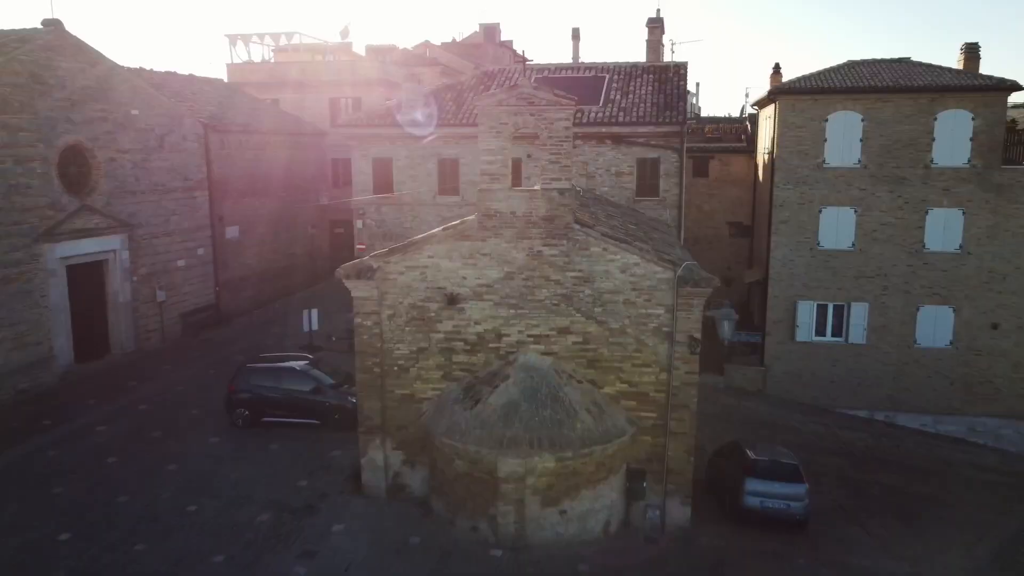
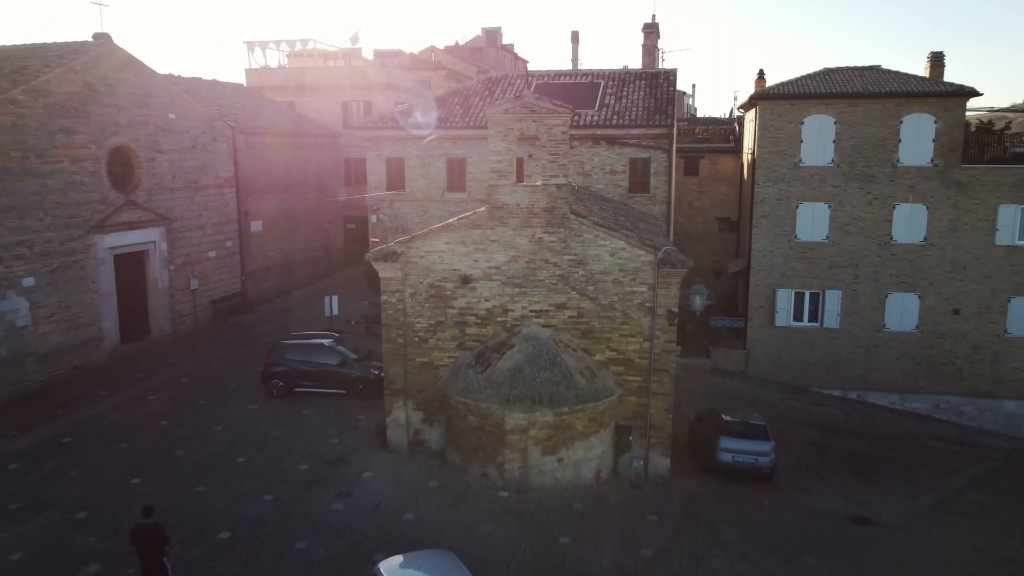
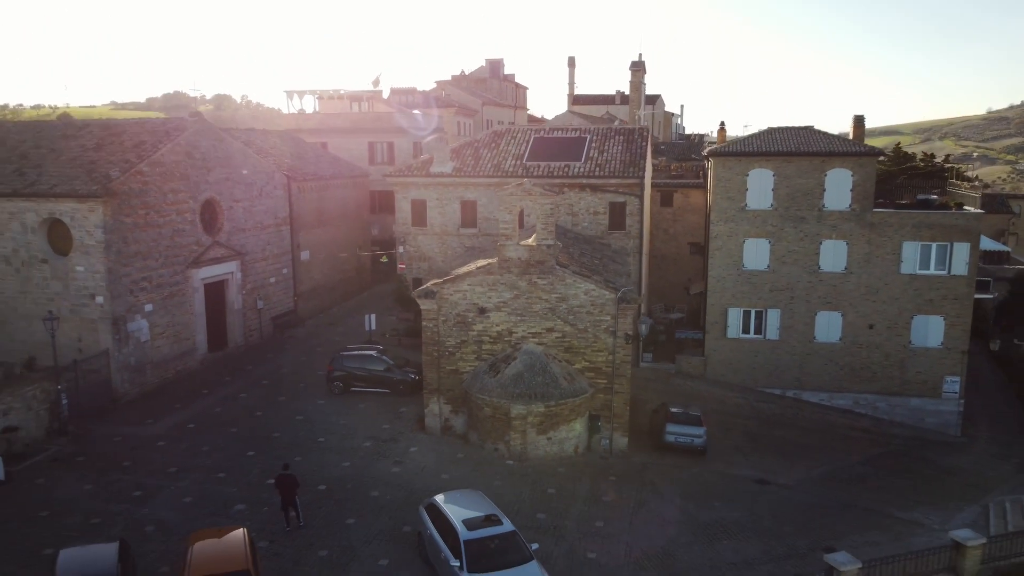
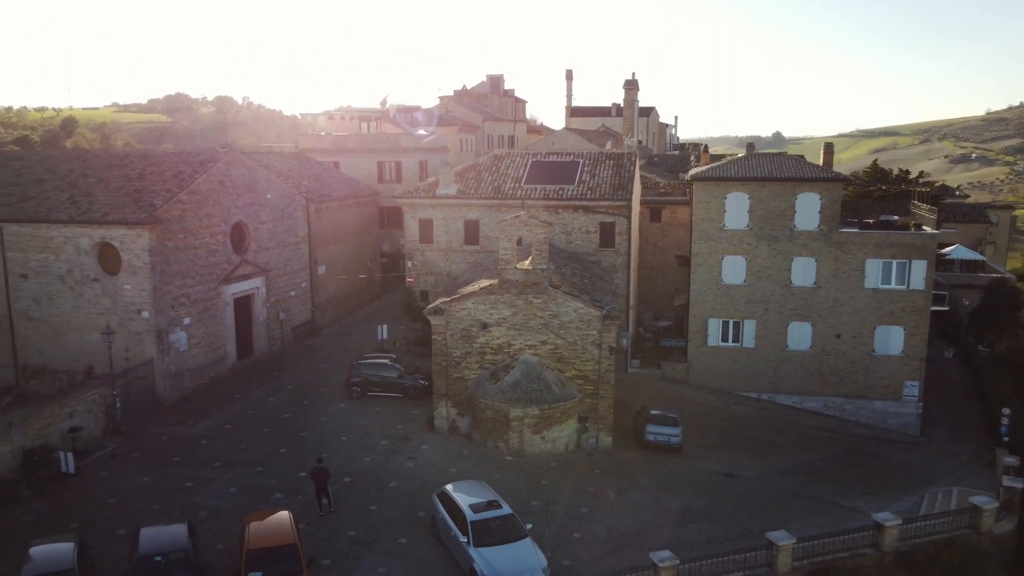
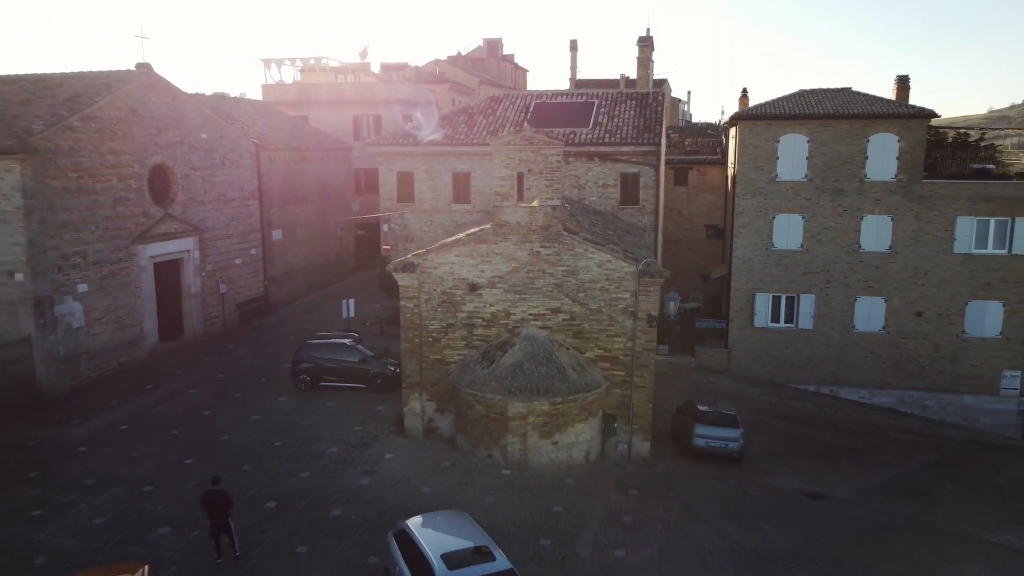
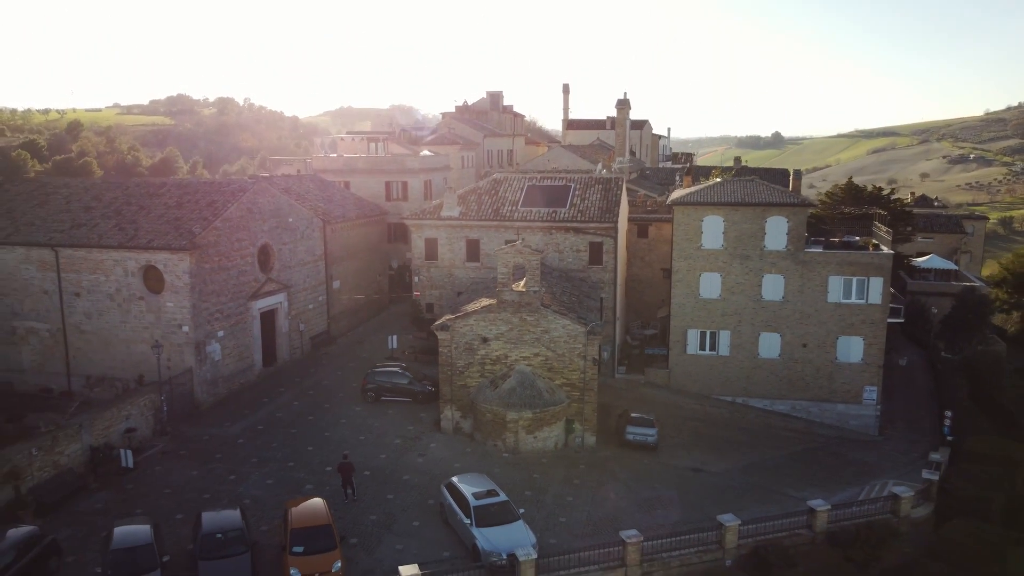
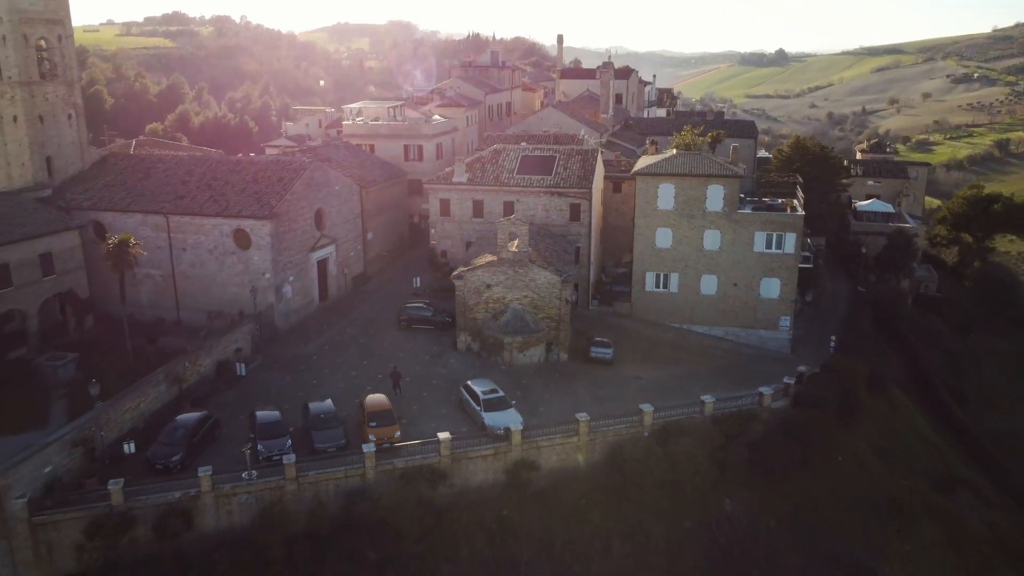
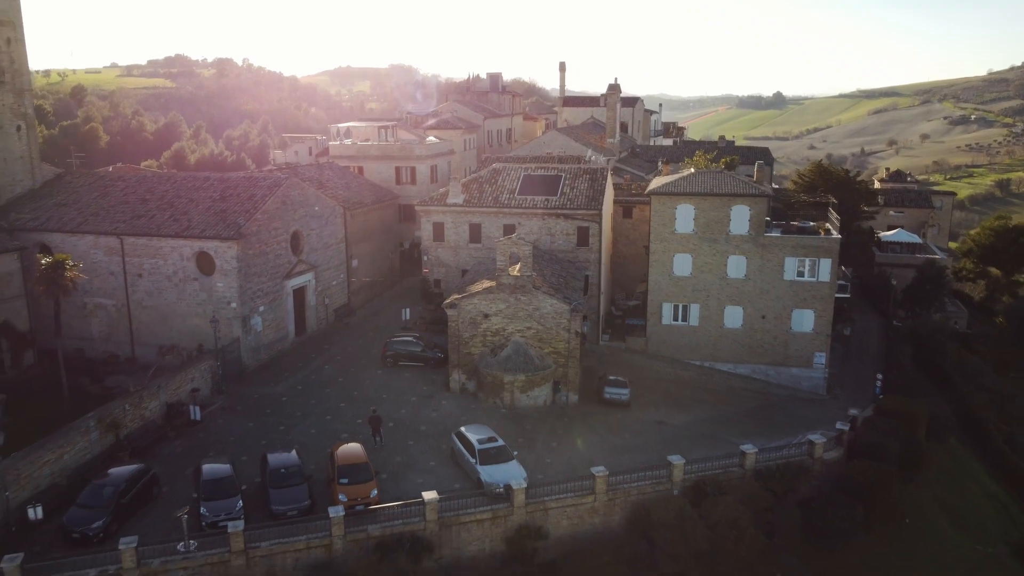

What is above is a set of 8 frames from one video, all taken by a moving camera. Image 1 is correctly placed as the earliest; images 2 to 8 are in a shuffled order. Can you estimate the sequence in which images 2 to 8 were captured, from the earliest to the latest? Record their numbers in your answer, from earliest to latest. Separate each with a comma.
2, 5, 3, 4, 6, 8, 7
